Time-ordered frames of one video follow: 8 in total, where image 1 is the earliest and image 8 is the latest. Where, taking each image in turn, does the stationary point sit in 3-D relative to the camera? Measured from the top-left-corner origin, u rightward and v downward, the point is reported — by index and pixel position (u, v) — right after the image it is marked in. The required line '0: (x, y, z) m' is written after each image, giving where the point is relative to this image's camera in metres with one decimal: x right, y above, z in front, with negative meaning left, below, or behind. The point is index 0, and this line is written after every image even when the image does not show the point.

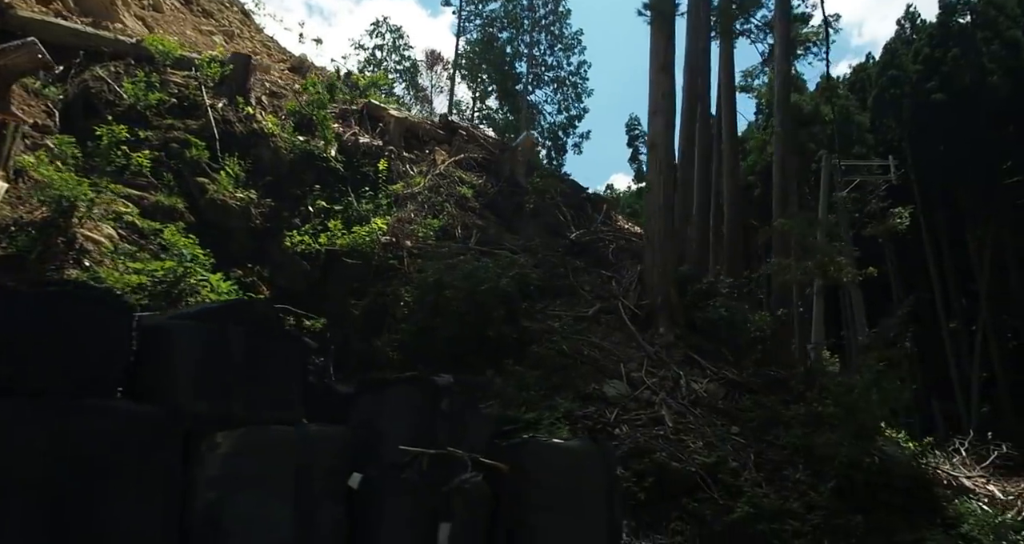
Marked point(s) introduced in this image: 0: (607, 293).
0: (+1.3, -0.3, +9.8) m
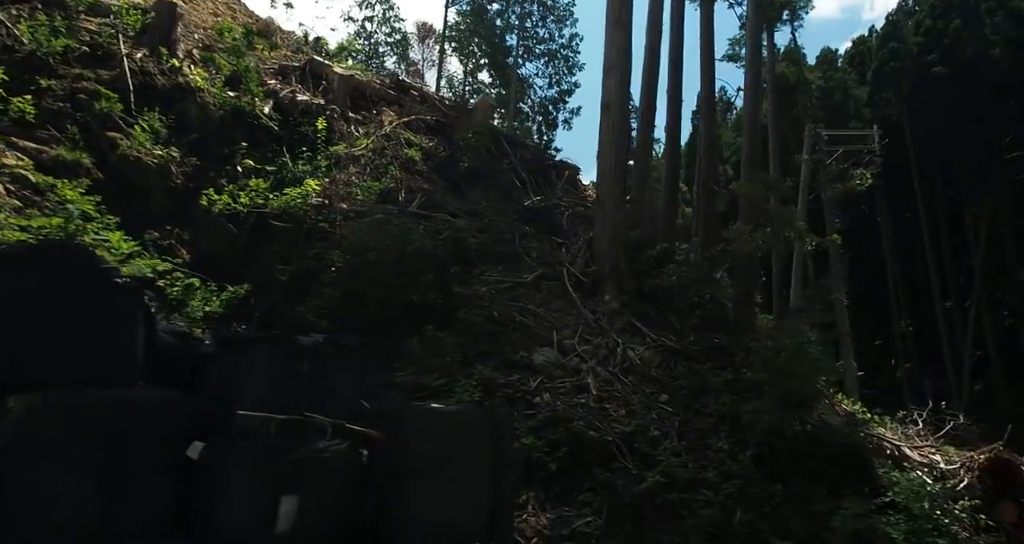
0: (+0.5, +0.2, +9.5) m
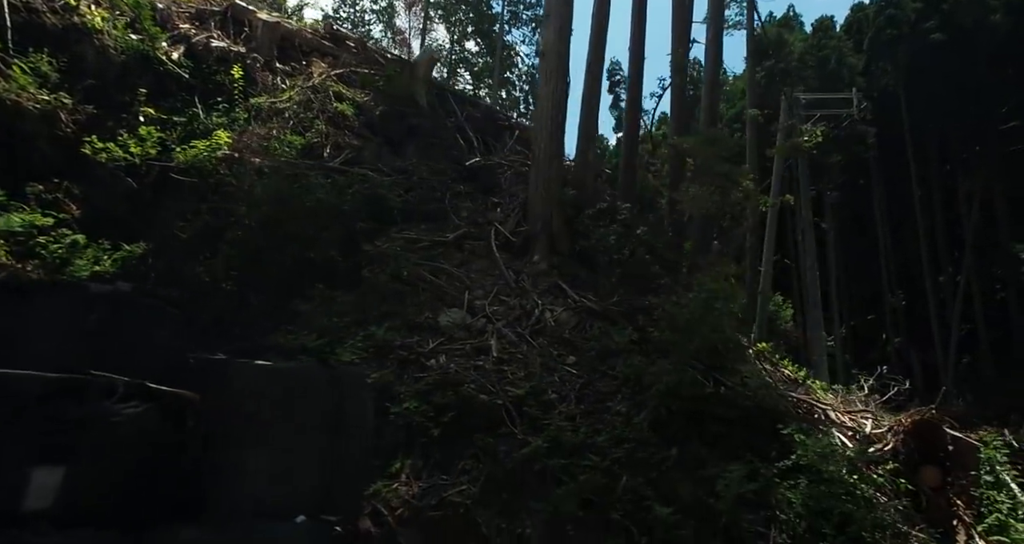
0: (-0.4, +0.7, +9.1) m
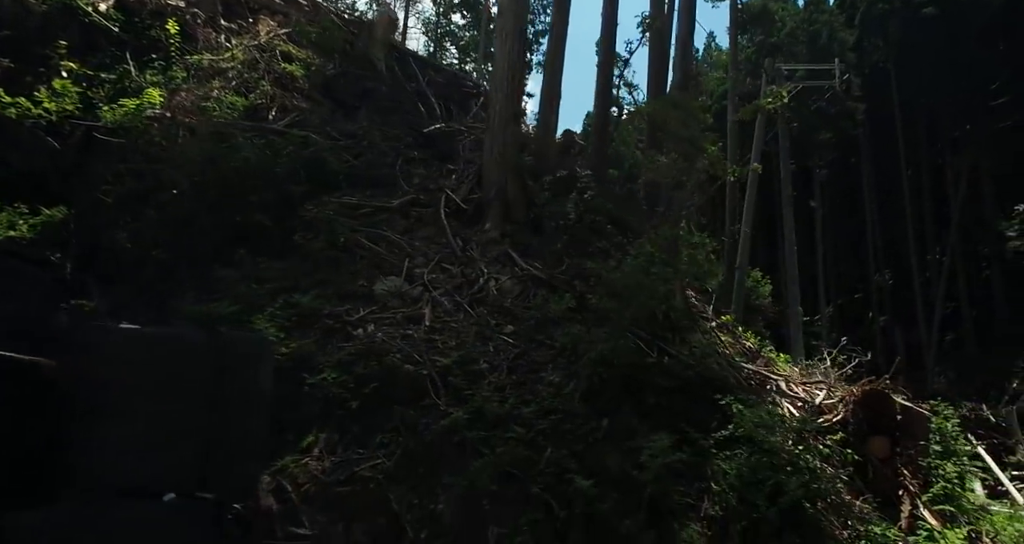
0: (-1.0, +1.1, +8.8) m
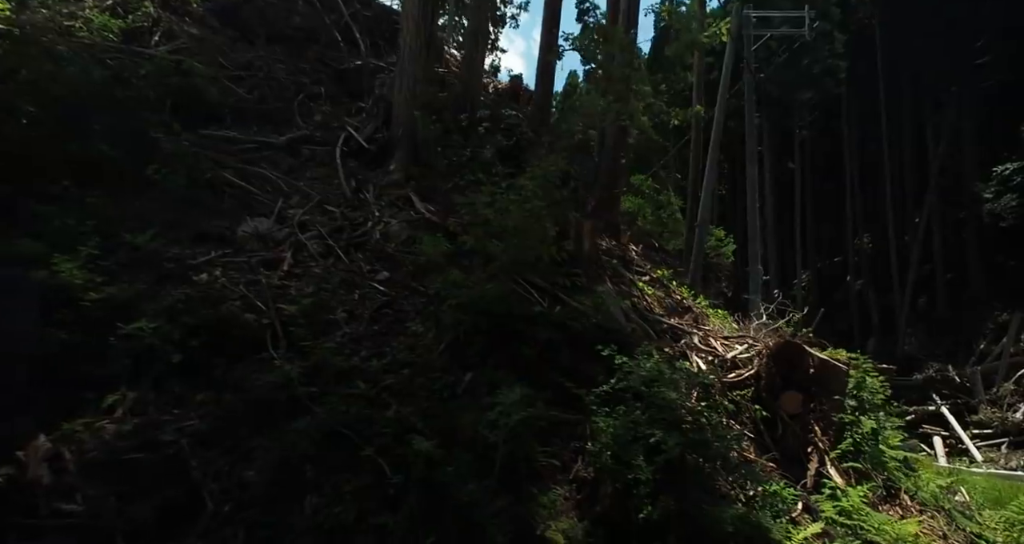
0: (-2.1, +1.8, +8.1) m
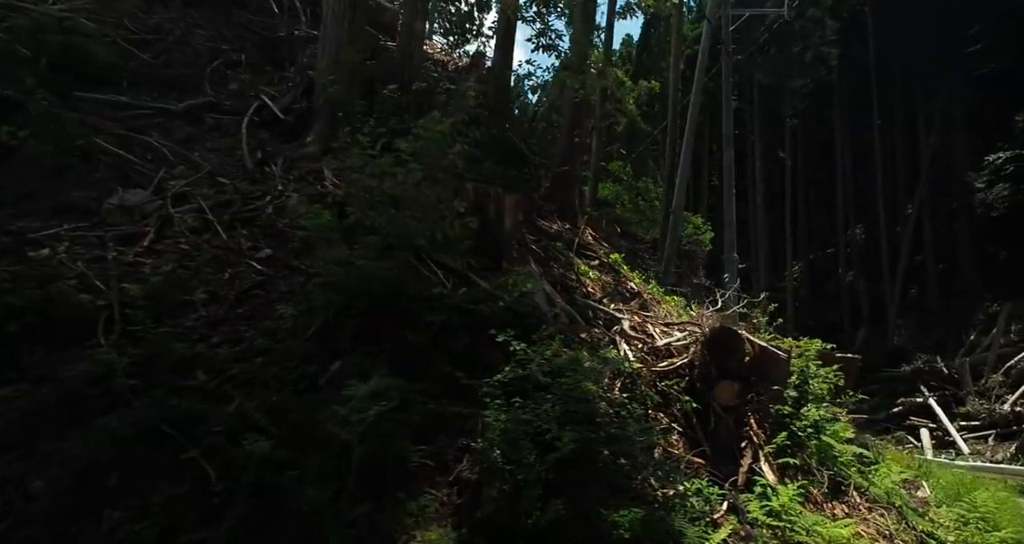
0: (-2.8, +2.0, +7.6) m
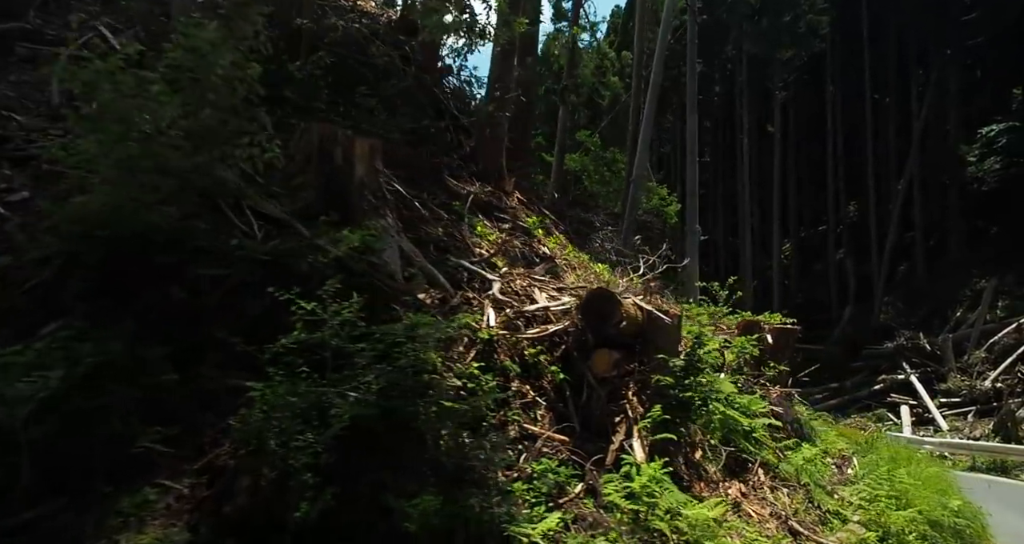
0: (-4.0, +2.4, +6.7) m
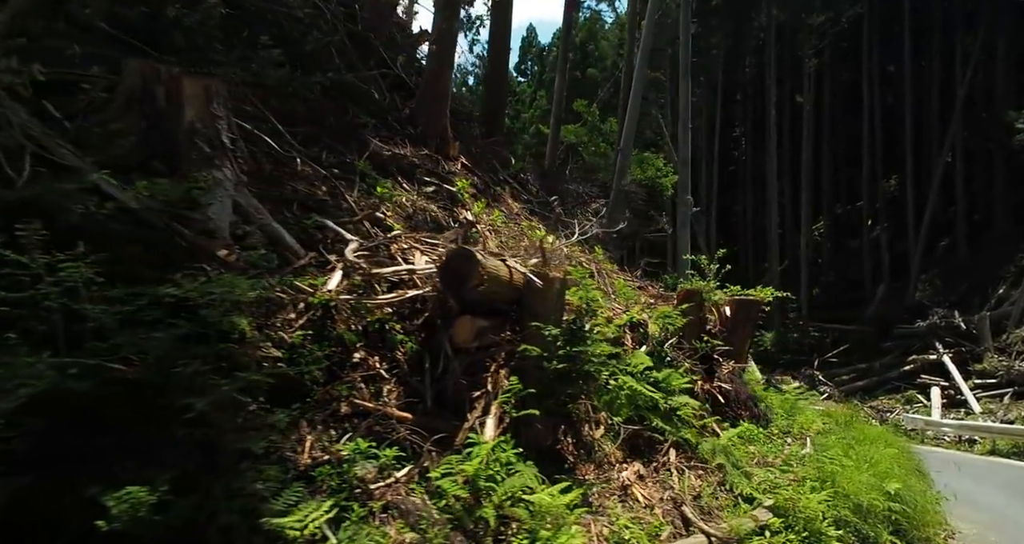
0: (-5.0, +2.7, +6.0) m
